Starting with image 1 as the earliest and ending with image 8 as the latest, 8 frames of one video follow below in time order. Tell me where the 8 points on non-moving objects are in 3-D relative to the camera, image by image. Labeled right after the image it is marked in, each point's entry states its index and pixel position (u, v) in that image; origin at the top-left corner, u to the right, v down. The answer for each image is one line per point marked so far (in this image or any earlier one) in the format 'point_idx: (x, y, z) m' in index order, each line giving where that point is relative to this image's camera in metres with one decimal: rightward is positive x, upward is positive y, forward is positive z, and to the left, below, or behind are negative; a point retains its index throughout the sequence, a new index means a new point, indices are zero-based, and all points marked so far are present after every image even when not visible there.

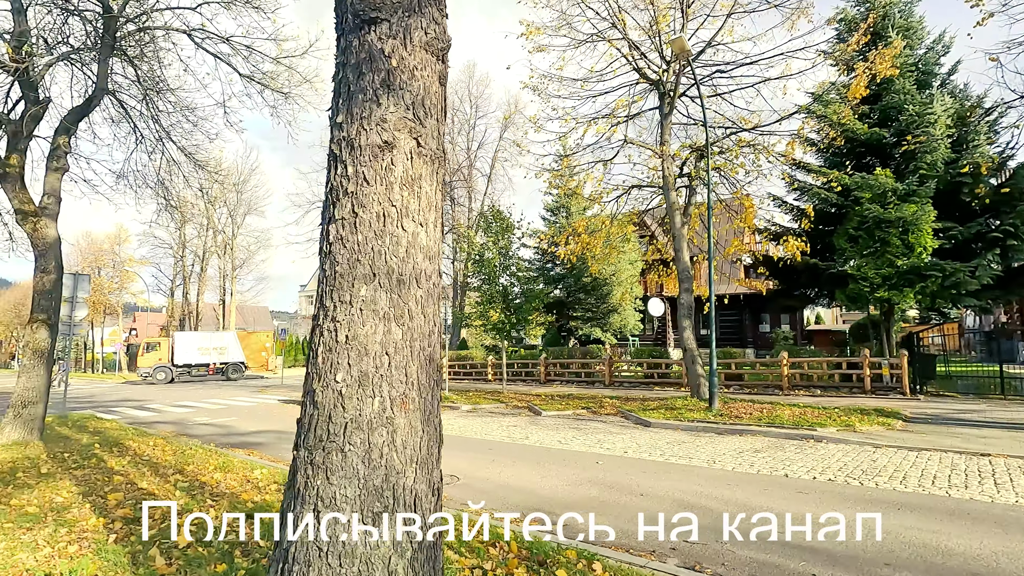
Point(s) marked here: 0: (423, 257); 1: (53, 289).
0: (-0.4, +0.1, +2.5) m
1: (-9.1, 0.0, +10.7) m
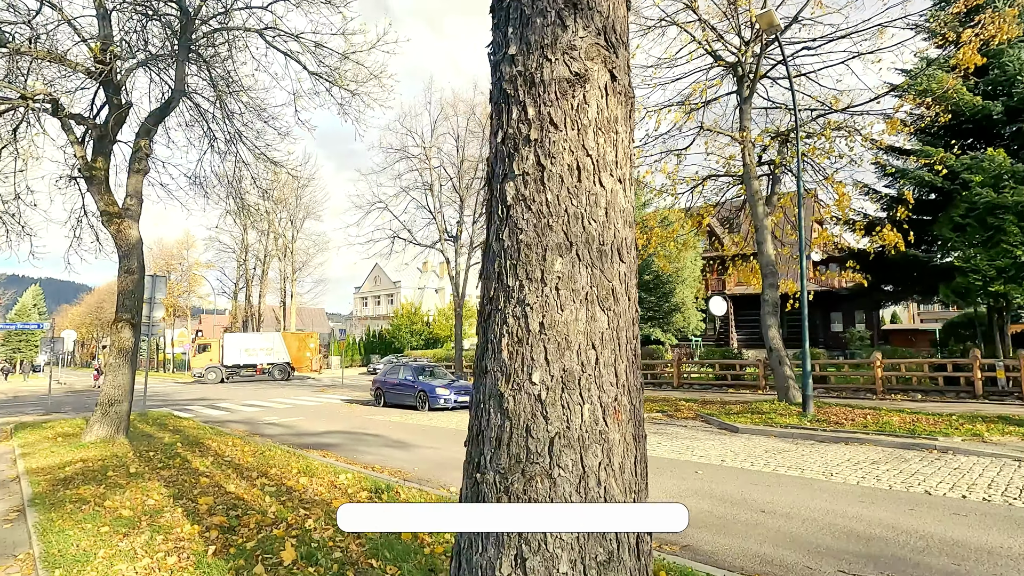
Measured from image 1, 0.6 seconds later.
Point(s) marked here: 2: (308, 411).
0: (+0.4, +0.2, +1.9) m
1: (-7.6, 0.0, +10.9) m
2: (-7.4, -4.4, +19.4) m
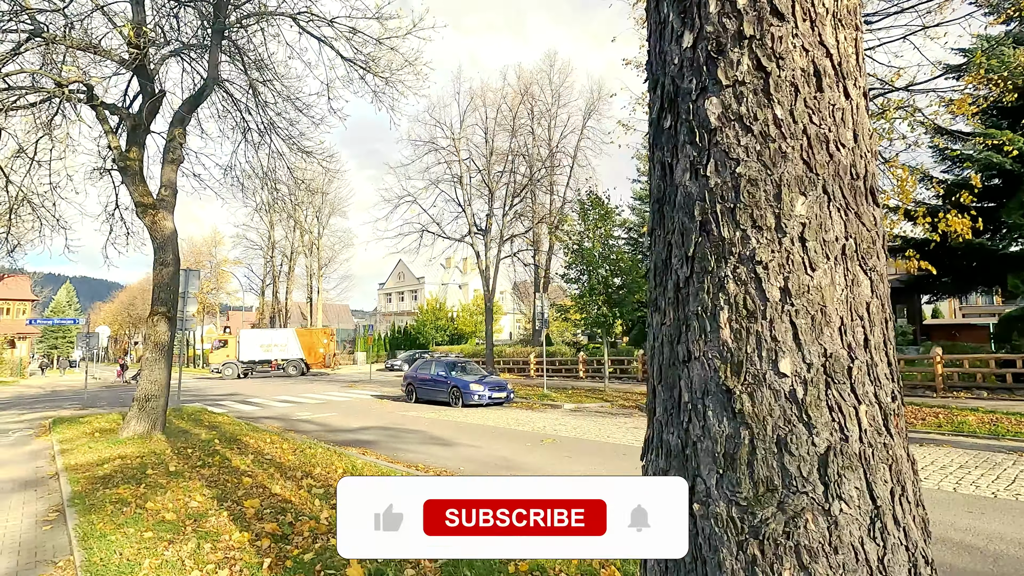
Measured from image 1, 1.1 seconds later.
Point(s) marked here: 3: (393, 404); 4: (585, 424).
0: (+0.9, +0.4, +1.4) m
1: (-6.7, +0.1, +10.6) m
2: (-6.2, -4.2, +19.1) m
3: (-4.3, -4.1, +19.3) m
4: (+1.8, -3.5, +14.0) m
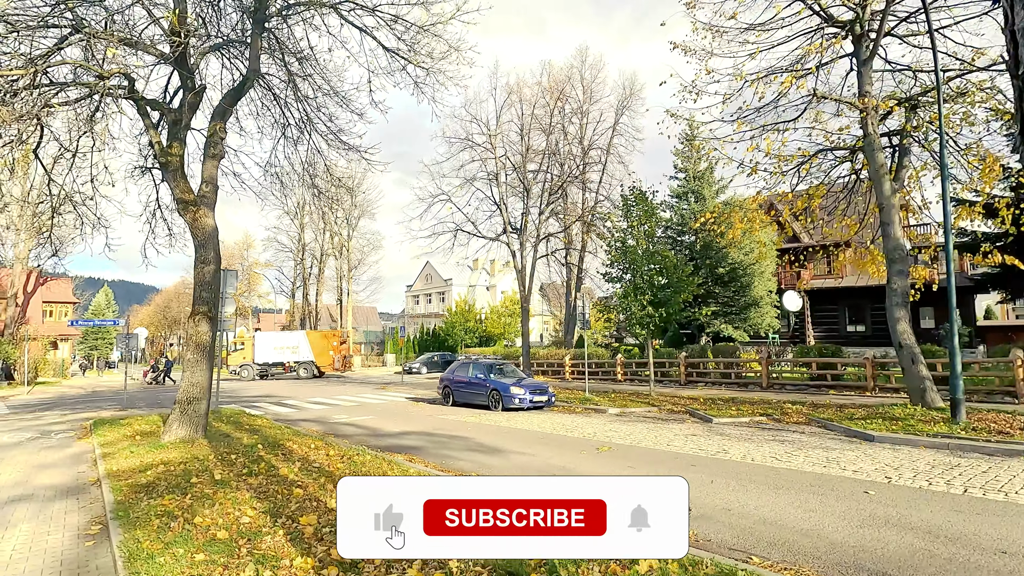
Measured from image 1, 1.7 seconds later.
0: (+1.5, +0.4, +0.7) m
1: (-5.7, +0.1, +10.3) m
2: (-4.8, -4.2, +18.7) m
3: (-2.9, -4.1, +18.8) m
4: (+3.0, -3.4, +13.2) m
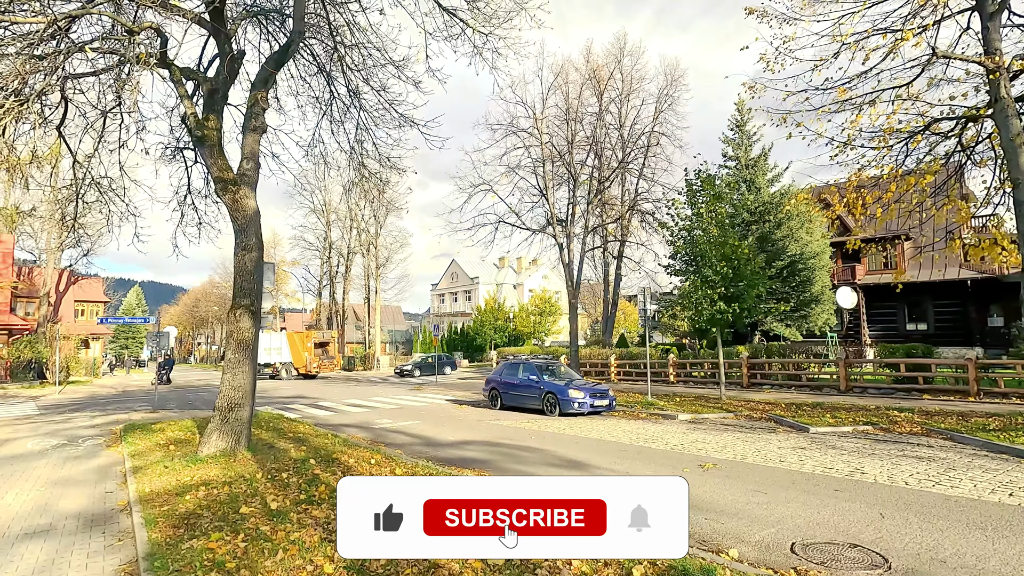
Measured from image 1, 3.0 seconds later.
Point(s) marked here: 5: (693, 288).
0: (+2.6, +0.6, -0.8) m
1: (-4.3, +0.3, +9.0) m
2: (-3.1, -4.1, +17.4) m
3: (-1.2, -4.0, +17.4) m
4: (+4.5, -3.2, +11.7) m
5: (+5.9, 0.0, +17.5) m
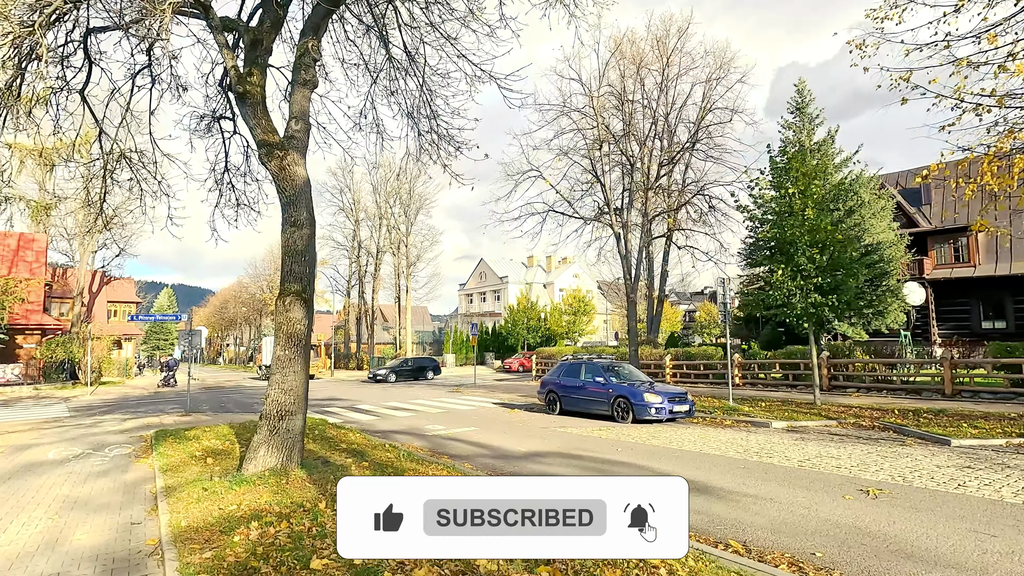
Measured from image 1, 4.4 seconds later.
0: (+3.6, +0.9, -2.6) m
1: (-2.9, +0.5, +7.5) m
2: (-1.3, -3.8, +15.9) m
3: (+0.6, -3.7, +15.8) m
4: (+6.0, -3.0, +9.8) m
5: (+7.6, +0.3, +15.6) m
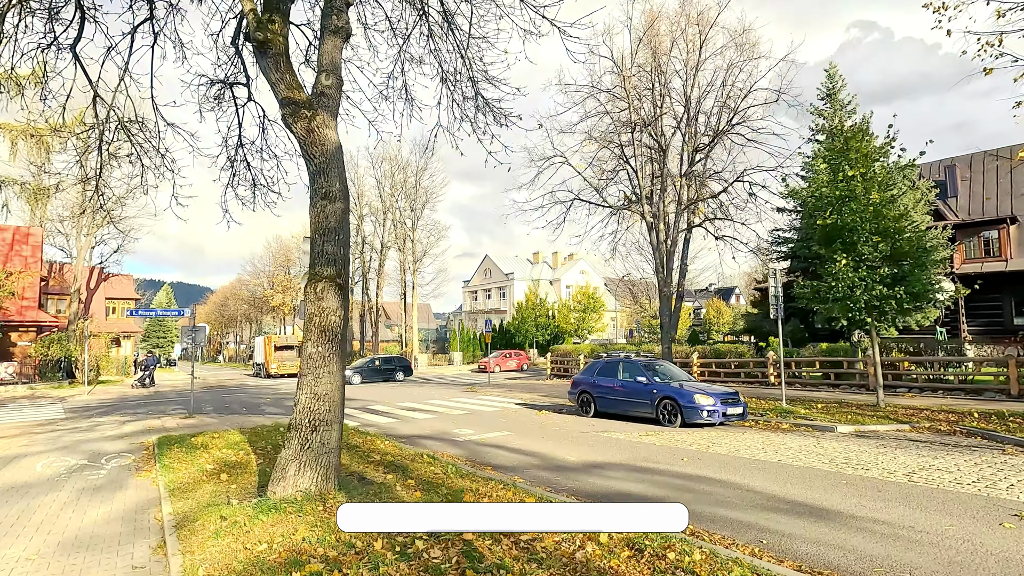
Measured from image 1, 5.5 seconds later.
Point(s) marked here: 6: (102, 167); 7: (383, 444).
0: (+4.5, +1.0, -3.8) m
1: (-2.0, +0.7, +6.3) m
2: (-0.4, -3.6, +14.7) m
3: (+1.5, -3.5, +14.6) m
4: (+6.9, -2.8, +8.6) m
5: (+8.5, +0.5, +14.4) m
6: (-7.3, +2.1, +9.6) m
7: (-2.2, -2.7, +9.3) m
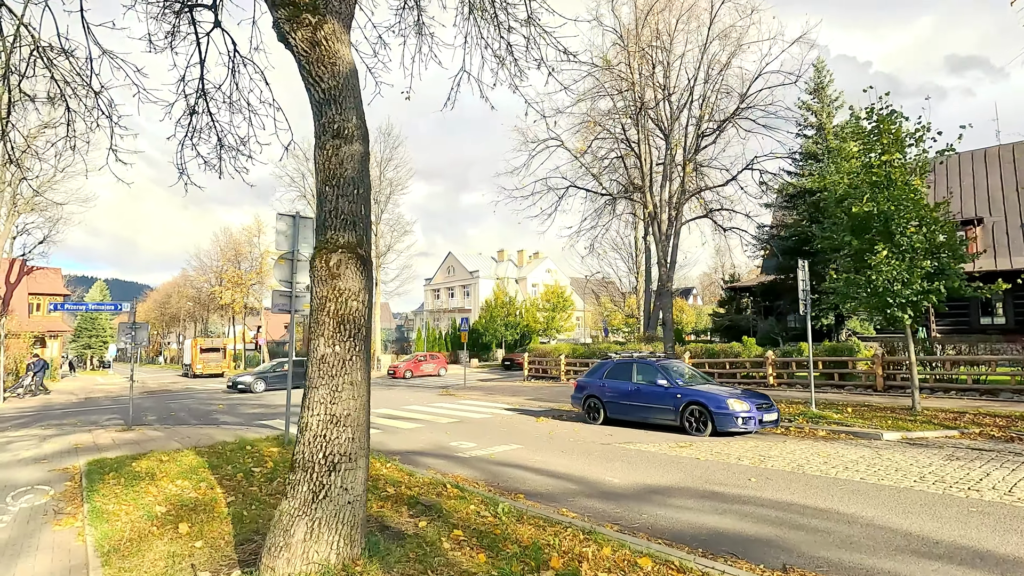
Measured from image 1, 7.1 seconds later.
0: (+6.1, +1.2, -5.0) m
1: (-1.2, +0.9, +4.5) m
2: (-0.4, -3.4, +13.0) m
3: (+1.5, -3.3, +13.0) m
4: (+7.4, -2.6, +7.5) m
5: (+8.6, +0.6, +13.4) m
6: (-6.8, +2.4, +7.3) m
7: (-1.7, -2.5, +7.5) m
